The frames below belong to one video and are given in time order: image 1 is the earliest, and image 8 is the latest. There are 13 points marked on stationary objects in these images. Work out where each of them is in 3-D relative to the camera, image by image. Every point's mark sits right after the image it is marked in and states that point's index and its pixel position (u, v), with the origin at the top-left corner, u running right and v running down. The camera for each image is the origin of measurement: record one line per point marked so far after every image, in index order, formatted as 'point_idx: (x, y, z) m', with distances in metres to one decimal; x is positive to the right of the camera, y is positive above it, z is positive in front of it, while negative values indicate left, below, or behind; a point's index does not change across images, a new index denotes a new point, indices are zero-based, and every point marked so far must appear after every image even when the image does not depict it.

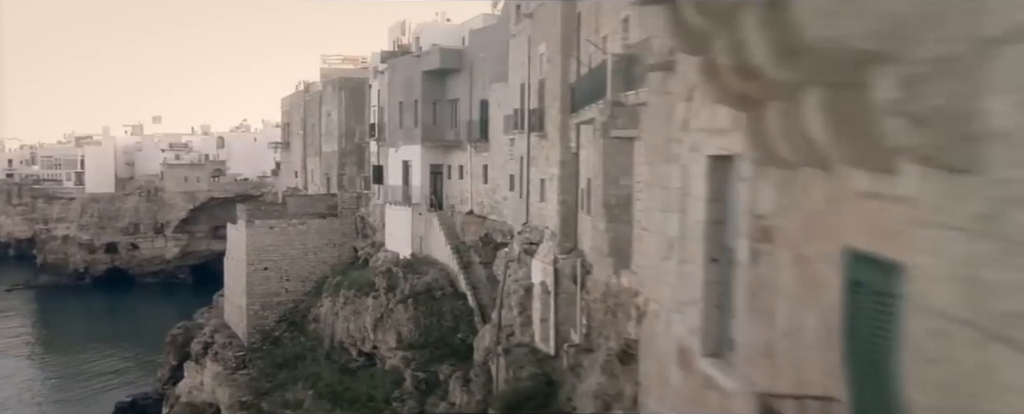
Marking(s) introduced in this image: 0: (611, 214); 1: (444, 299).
0: (+1.0, -0.1, +8.5) m
1: (-1.6, -2.1, +19.6) m
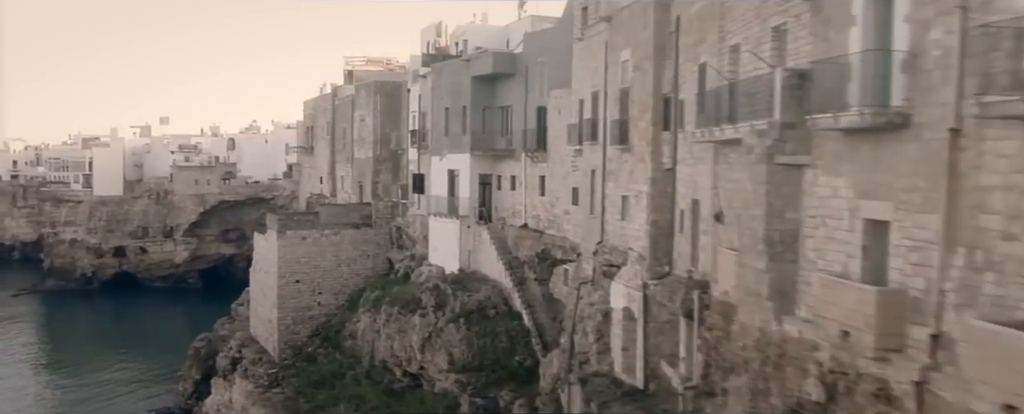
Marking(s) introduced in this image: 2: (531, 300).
0: (+2.3, -0.4, +7.4) m
1: (-0.3, -2.4, +18.5) m
2: (+0.4, -2.0, +18.6) m
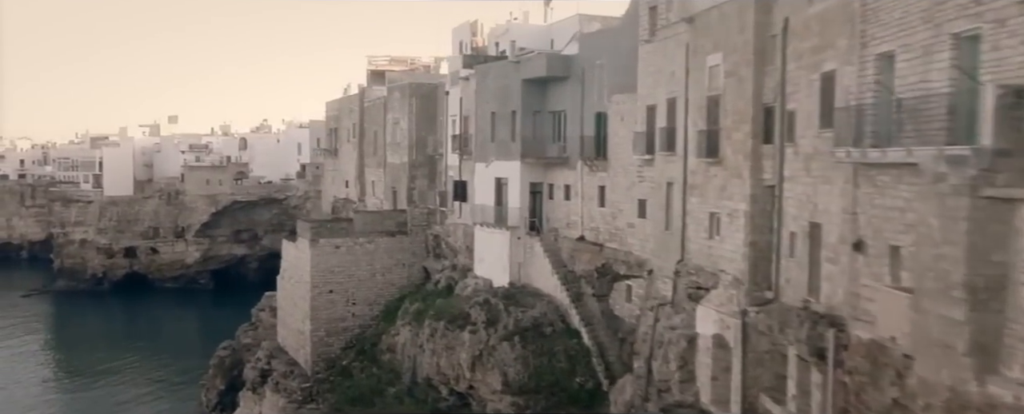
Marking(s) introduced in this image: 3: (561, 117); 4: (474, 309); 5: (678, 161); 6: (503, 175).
0: (+3.4, -0.7, +6.3) m
1: (+0.9, -2.7, +17.5) m
2: (+1.6, -2.3, +17.5) m
3: (+1.1, +2.0, +19.1) m
4: (-0.8, -2.3, +18.9) m
5: (+2.7, +0.8, +14.0) m
6: (-0.2, +0.7, +19.9) m
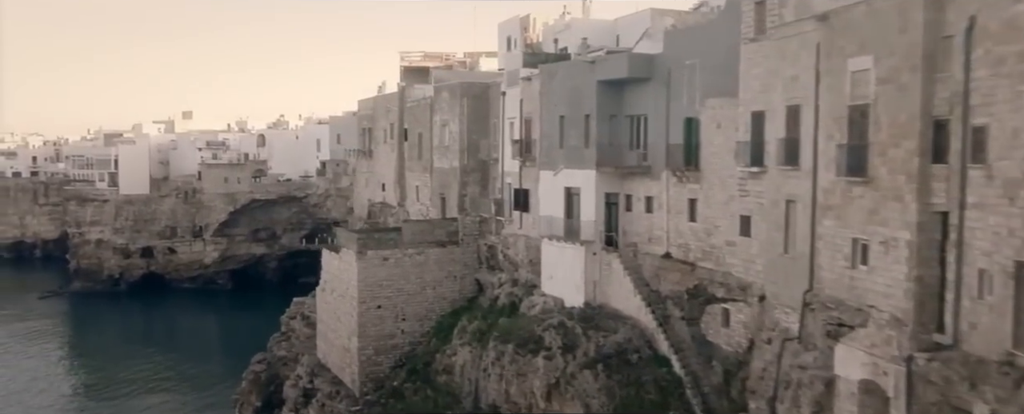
0: (+4.9, -1.1, +4.7) m
1: (+2.4, -3.0, +15.9) m
2: (+3.1, -2.5, +16.0) m
3: (+2.6, +1.7, +17.4) m
4: (+0.7, -2.6, +17.4) m
5: (+4.2, +0.4, +12.4) m
6: (+1.3, +0.5, +18.4) m
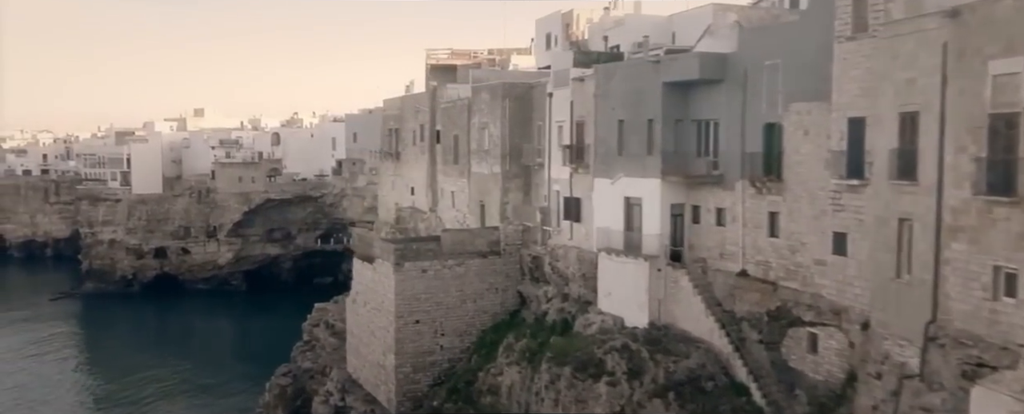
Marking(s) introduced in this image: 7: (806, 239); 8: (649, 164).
0: (+5.9, -1.4, +3.3) m
1: (+3.5, -3.2, +14.5) m
2: (+4.2, -2.8, +14.6) m
3: (+3.7, +1.5, +16.1) m
4: (+1.8, -2.8, +16.0) m
5: (+5.3, +0.2, +11.0) m
6: (+2.4, +0.3, +17.0) m
7: (+4.8, -0.5, +13.9) m
8: (+2.7, +0.8, +16.6) m
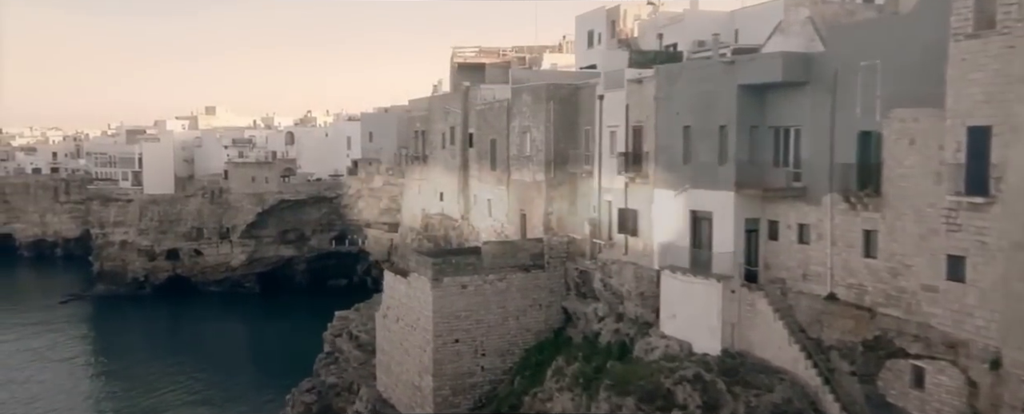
0: (+6.8, -1.7, +1.8) m
1: (+4.5, -3.5, +13.0) m
2: (+5.2, -3.0, +13.1) m
3: (+4.7, +1.2, +14.5) m
4: (+2.8, -3.1, +14.5) m
5: (+6.3, -0.1, +9.5) m
6: (+3.5, 0.0, +15.5) m
7: (+5.8, -0.8, +12.3) m
8: (+3.7, +0.6, +15.1) m
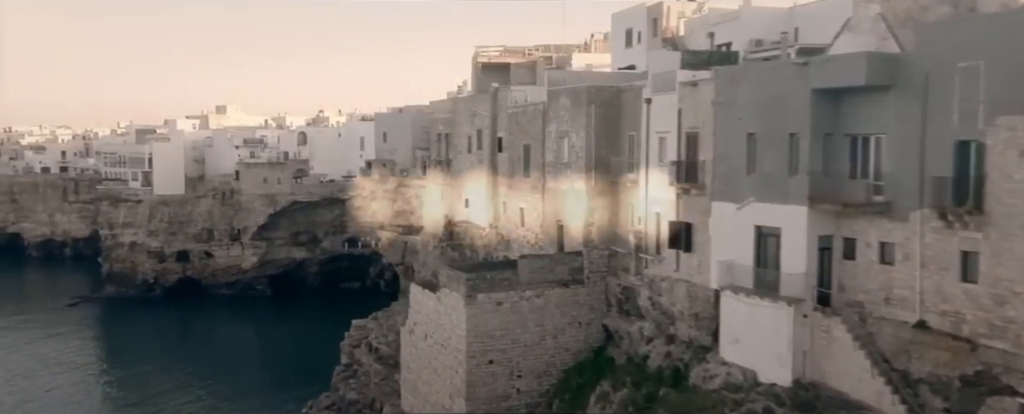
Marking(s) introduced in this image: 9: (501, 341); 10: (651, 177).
0: (+7.5, -2.0, +0.4) m
1: (+5.3, -3.7, +11.7) m
2: (+6.0, -3.3, +11.7) m
3: (+5.5, +1.0, +13.1) m
4: (+3.6, -3.3, +13.1) m
5: (+7.0, -0.4, +8.1) m
6: (+4.3, -0.3, +14.1) m
7: (+6.6, -1.1, +10.9) m
8: (+4.5, +0.3, +13.7) m
9: (-0.2, -2.8, +18.1) m
10: (+2.9, +0.6, +17.5) m
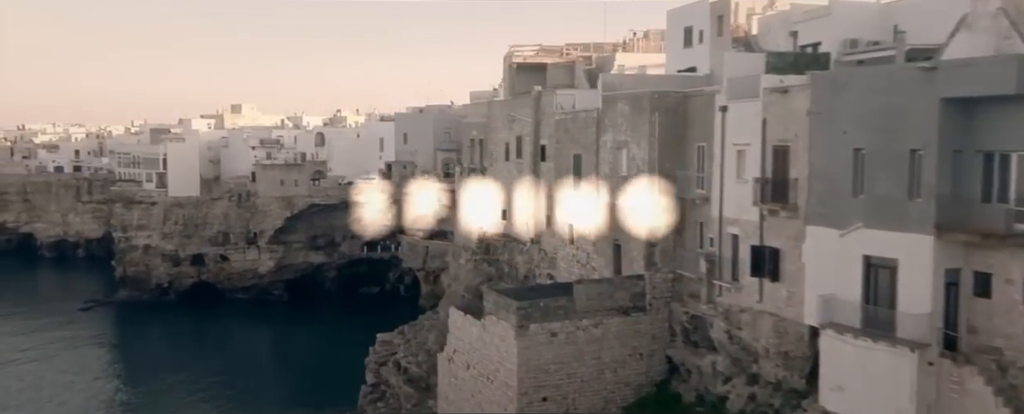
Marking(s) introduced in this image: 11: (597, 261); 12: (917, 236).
0: (+8.3, -2.4, -1.6) m
1: (+6.3, -4.1, +9.7) m
2: (+7.0, -3.7, +9.7) m
3: (+6.5, +0.6, +11.1) m
4: (+4.6, -3.7, +11.2) m
5: (+7.9, -0.8, +6.0) m
6: (+5.3, -0.7, +12.1) m
7: (+7.5, -1.5, +8.9) m
8: (+5.5, -0.1, +11.7) m
9: (+0.8, -3.2, +16.2) m
10: (+3.9, +0.2, +15.6) m
11: (+1.9, -1.1, +19.0) m
12: (+5.5, -0.4, +11.7) m
